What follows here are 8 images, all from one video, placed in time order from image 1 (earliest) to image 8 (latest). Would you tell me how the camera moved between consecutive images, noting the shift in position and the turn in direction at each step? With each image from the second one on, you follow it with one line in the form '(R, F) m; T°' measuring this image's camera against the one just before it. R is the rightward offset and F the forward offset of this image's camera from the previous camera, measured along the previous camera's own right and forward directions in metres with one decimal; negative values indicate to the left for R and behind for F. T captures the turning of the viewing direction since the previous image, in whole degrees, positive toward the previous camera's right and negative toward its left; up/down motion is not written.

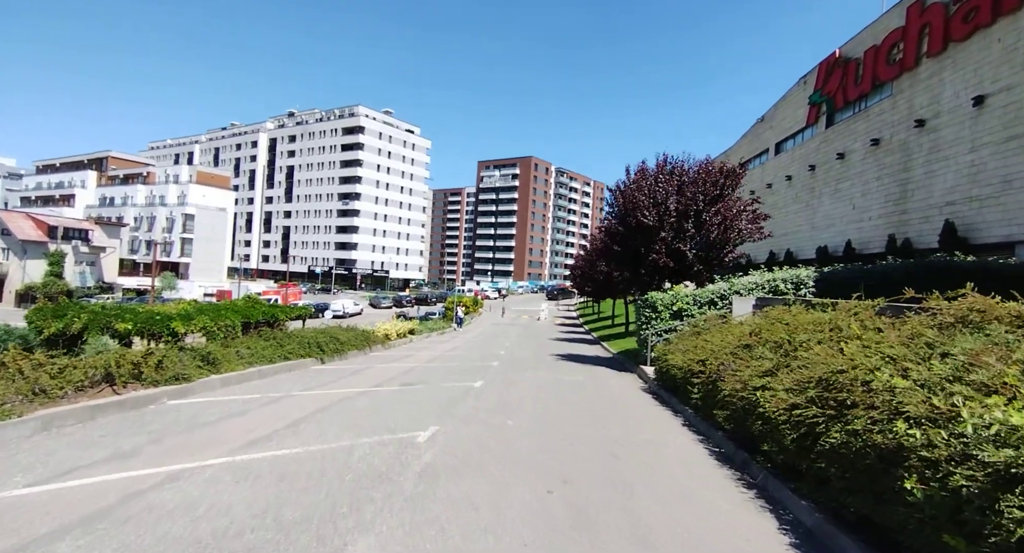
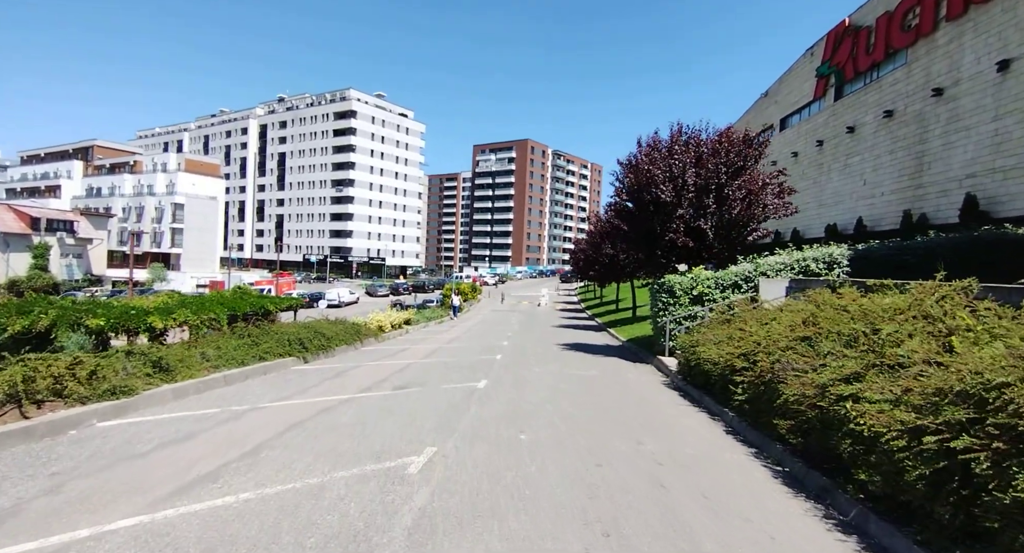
(-0.2, +1.4) m; 0°
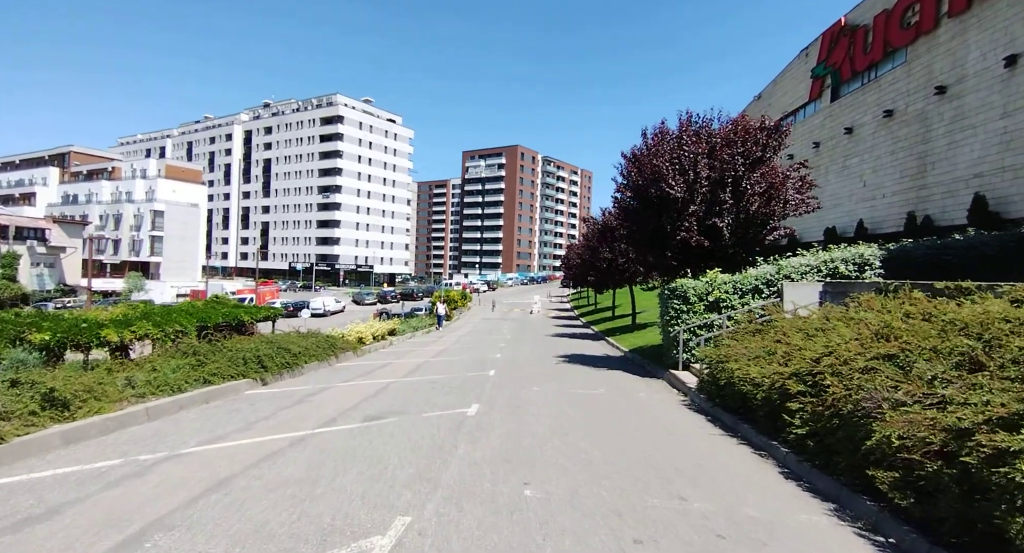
(-0.1, +1.5) m; +1°
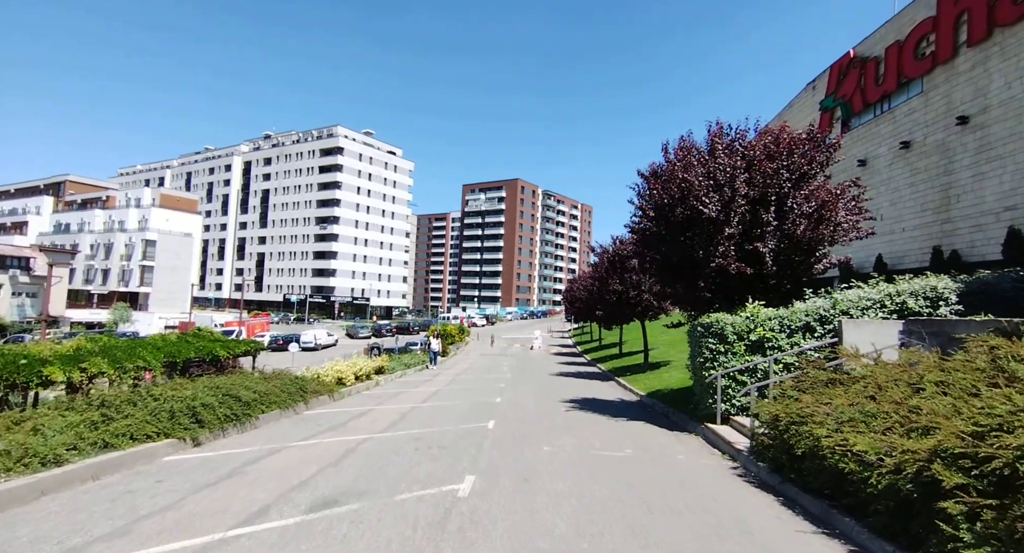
(-0.1, +1.9) m; 0°
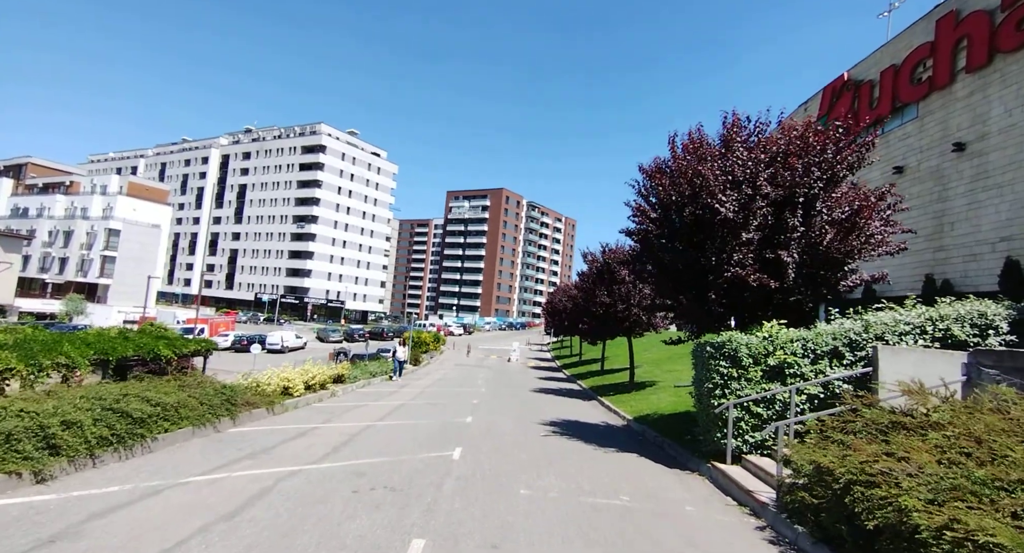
(0.0, +1.7) m; +2°
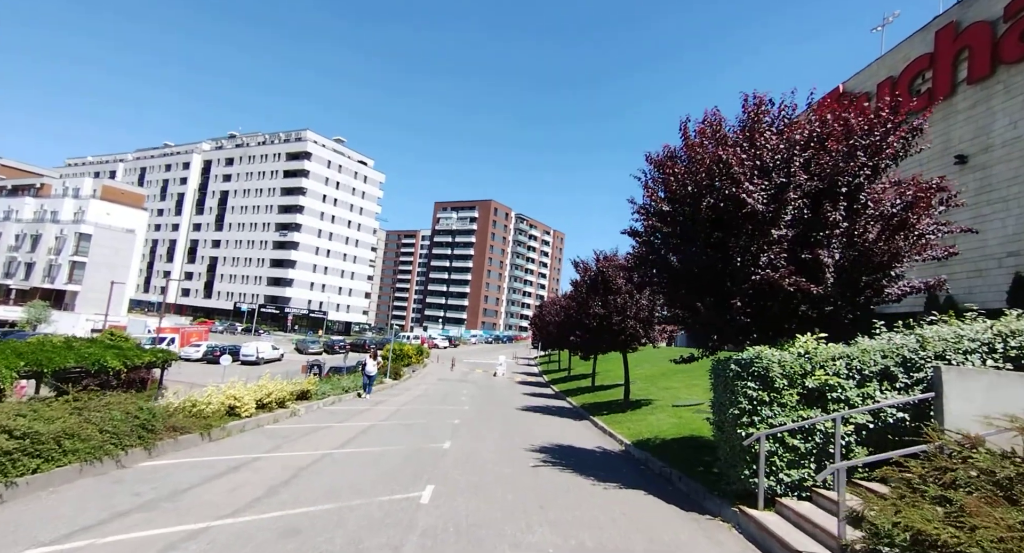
(0.0, +1.6) m; +1°
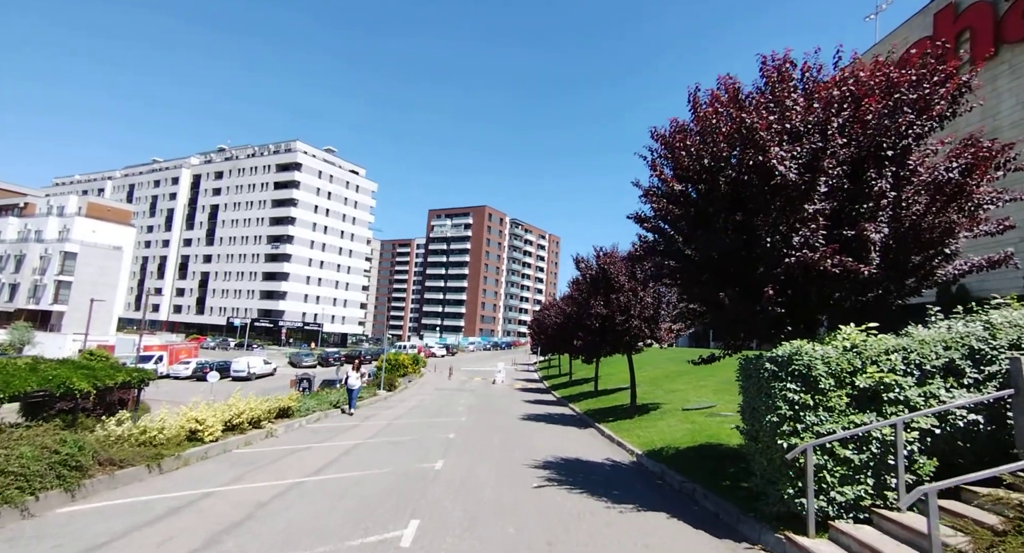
(+0.1, +1.2) m; 0°
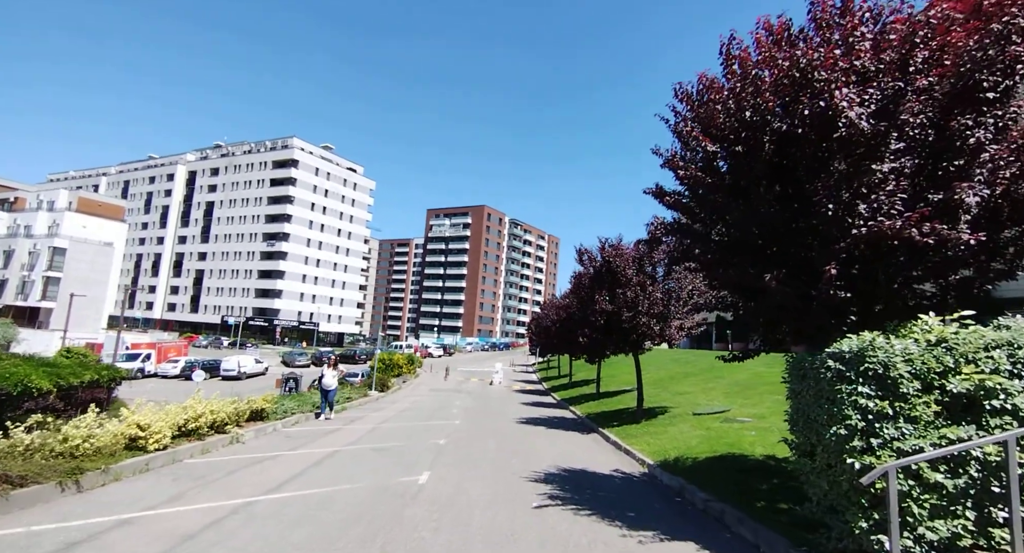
(0.0, +1.3) m; 0°
